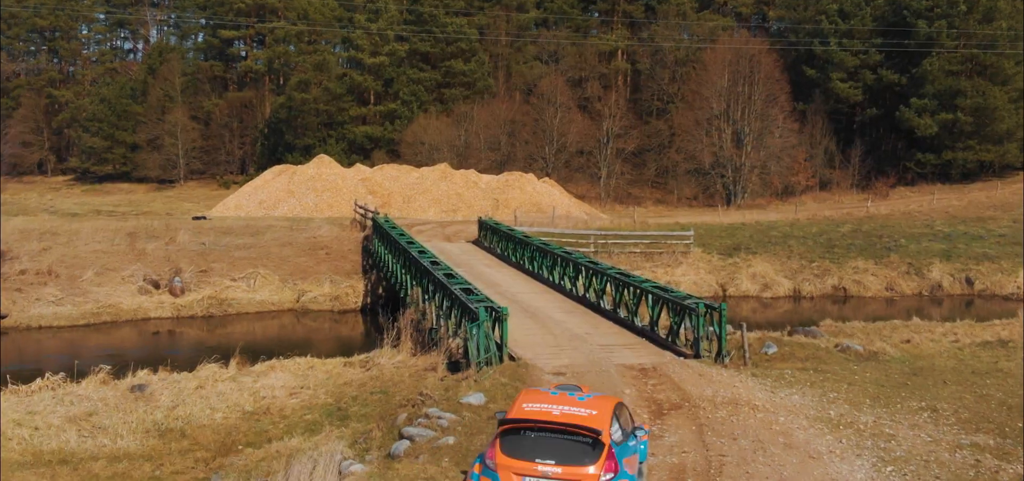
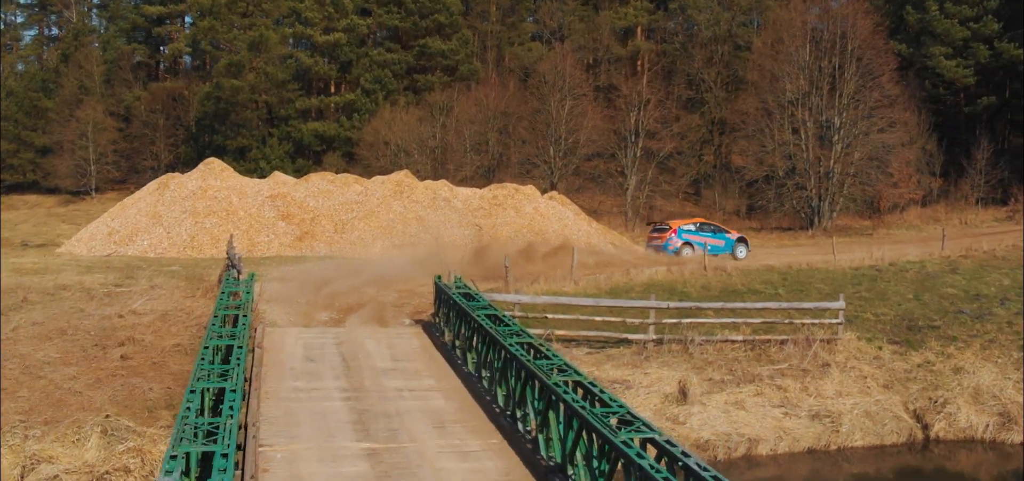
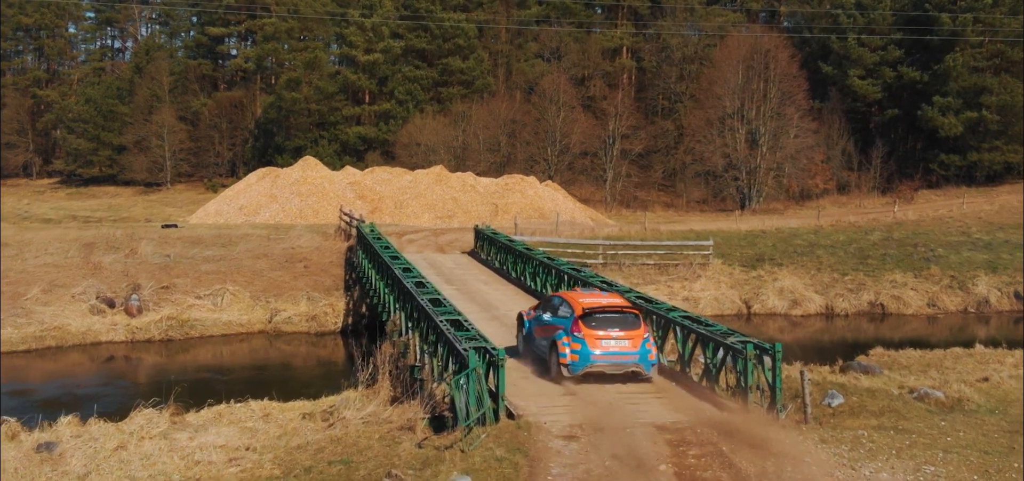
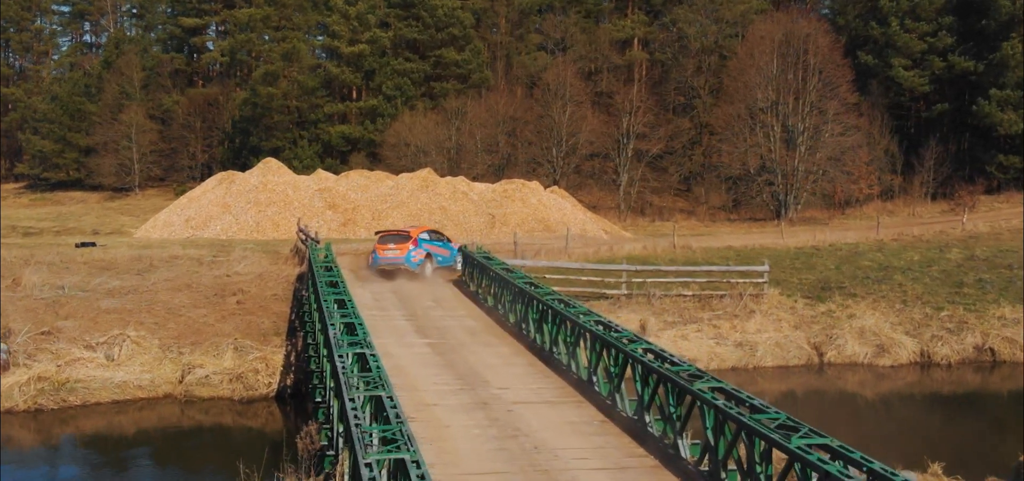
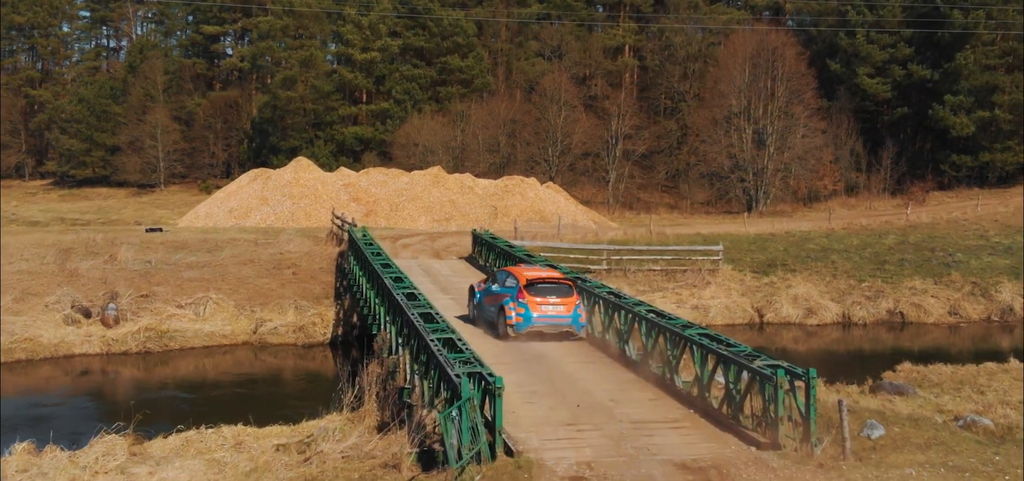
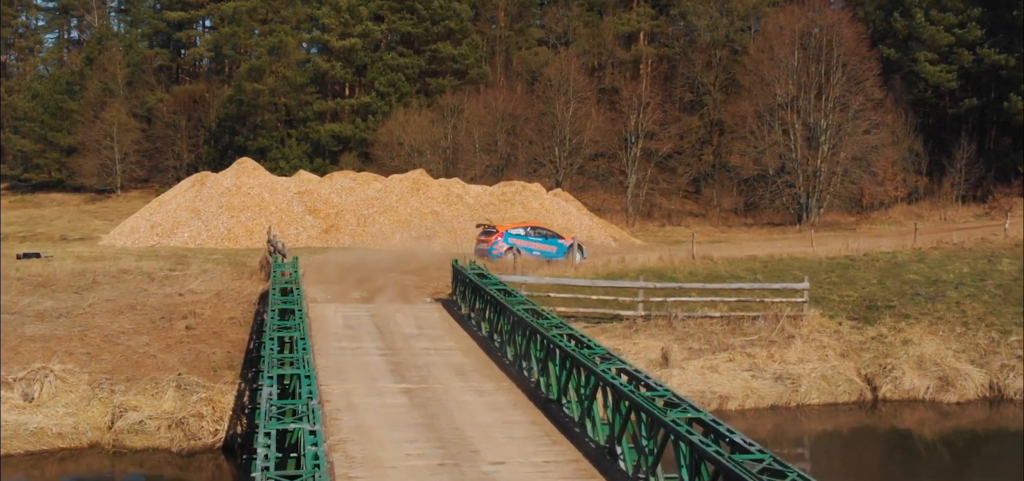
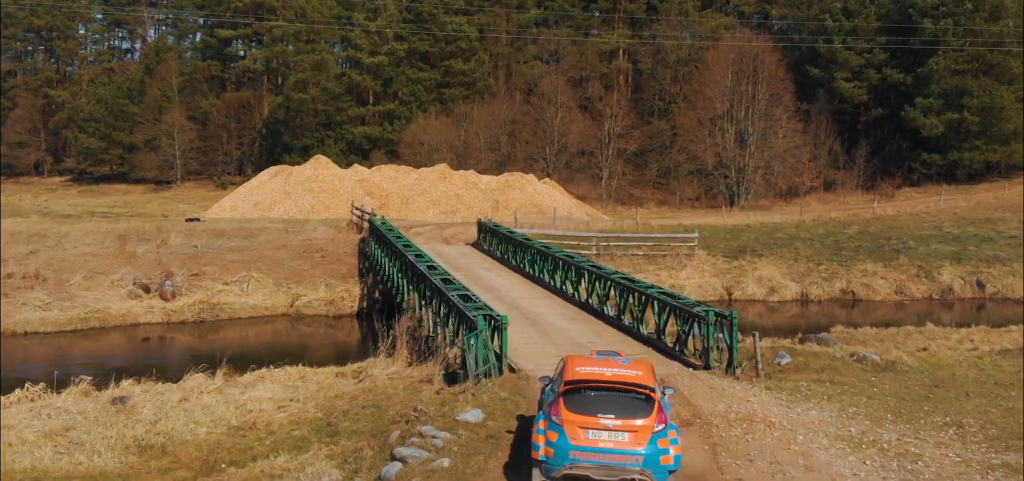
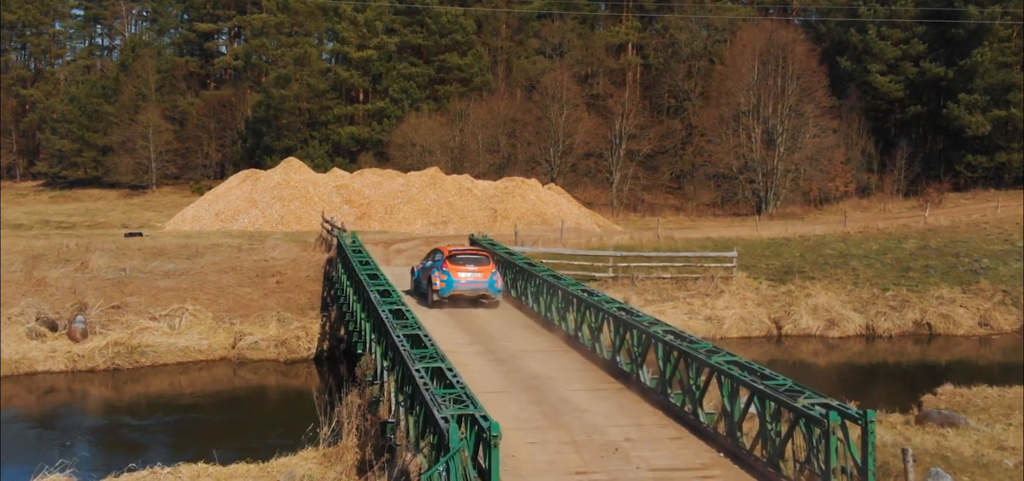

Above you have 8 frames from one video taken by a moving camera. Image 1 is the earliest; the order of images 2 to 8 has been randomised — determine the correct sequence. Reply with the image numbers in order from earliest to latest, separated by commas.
7, 3, 5, 8, 4, 6, 2
